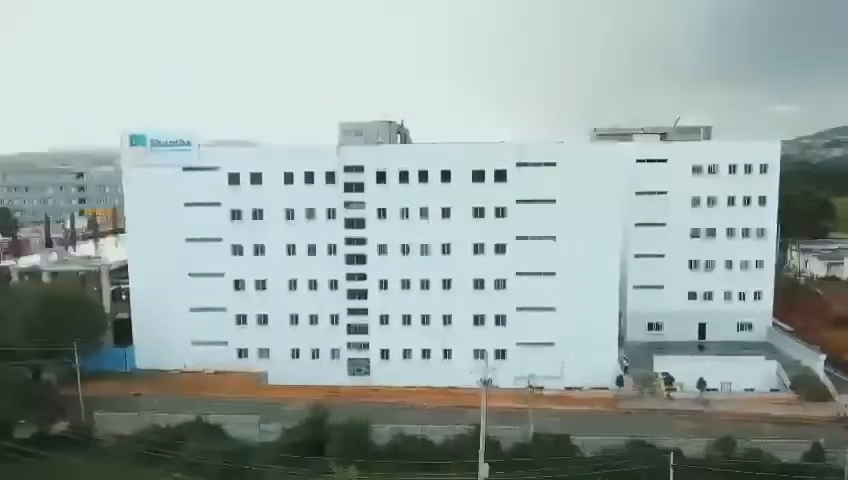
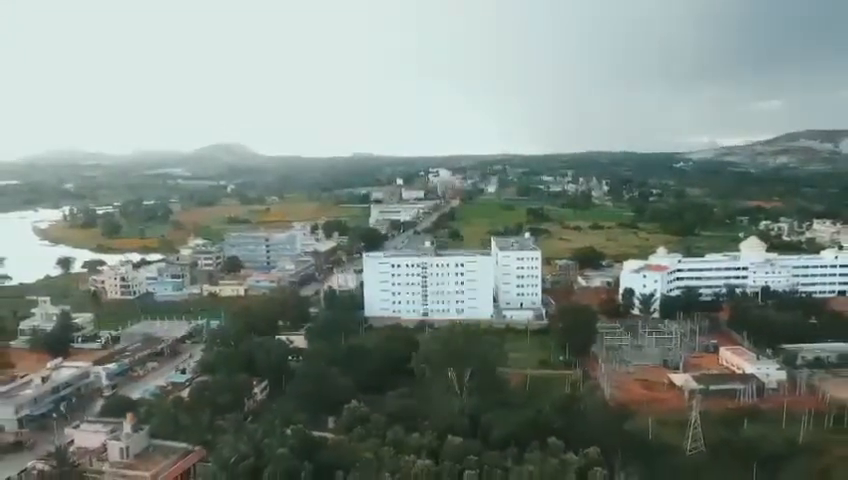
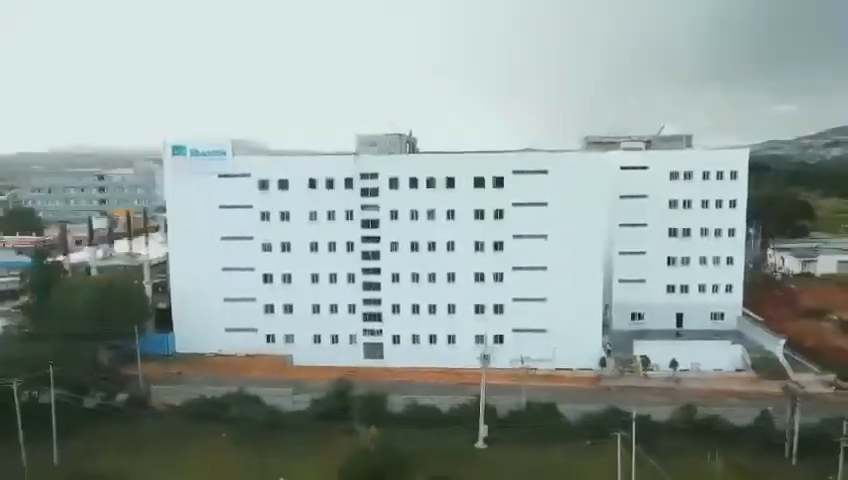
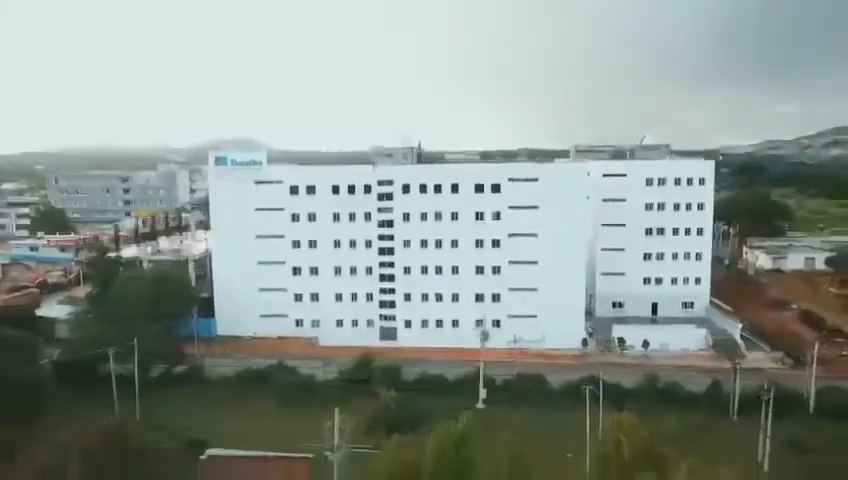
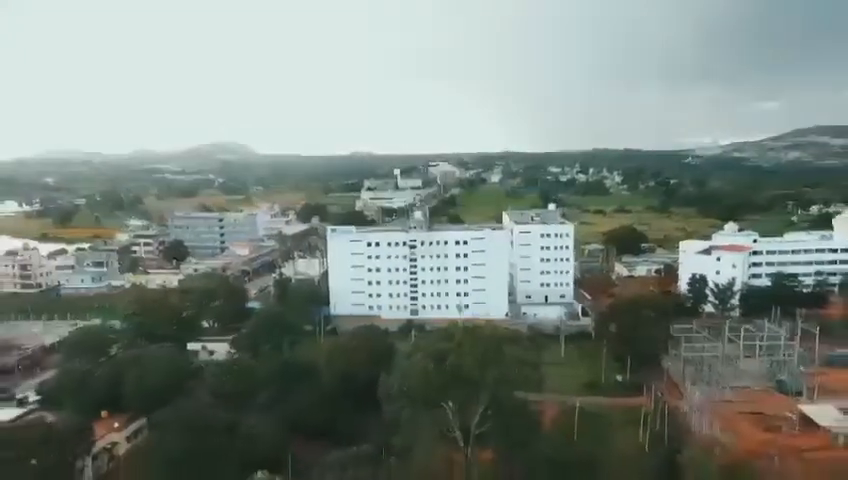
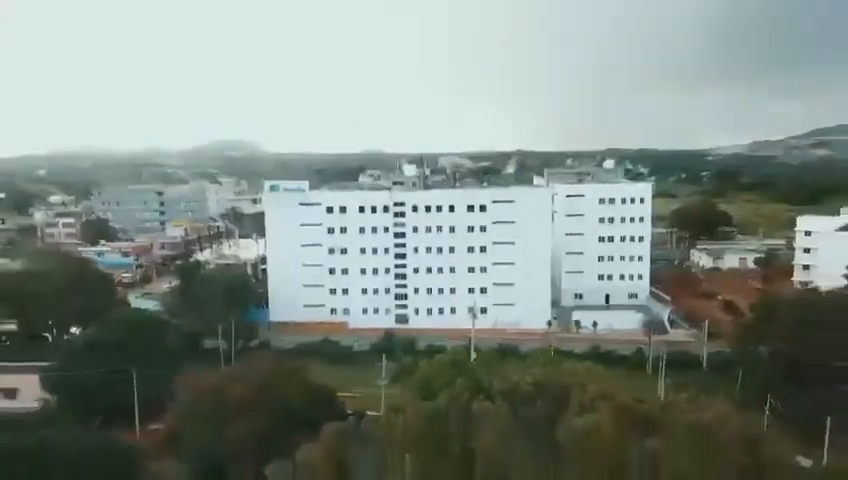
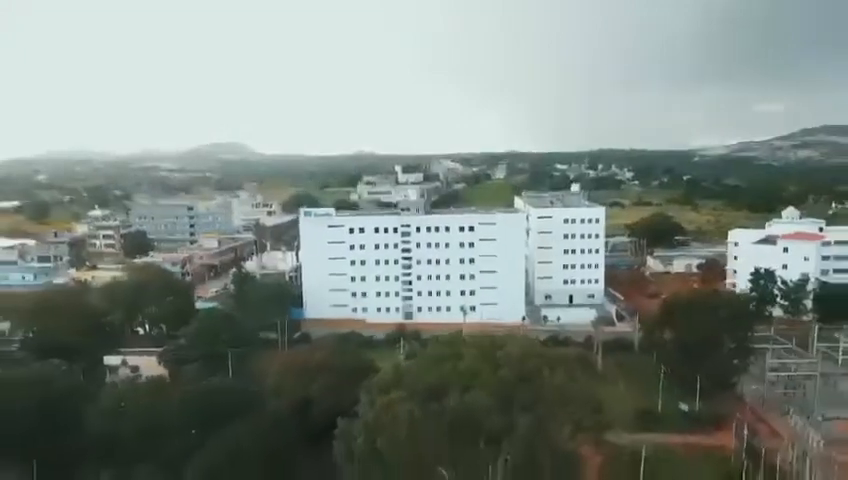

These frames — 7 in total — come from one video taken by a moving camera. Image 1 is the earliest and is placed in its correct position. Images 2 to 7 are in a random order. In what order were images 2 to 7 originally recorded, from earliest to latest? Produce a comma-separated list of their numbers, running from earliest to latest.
3, 4, 6, 7, 5, 2
